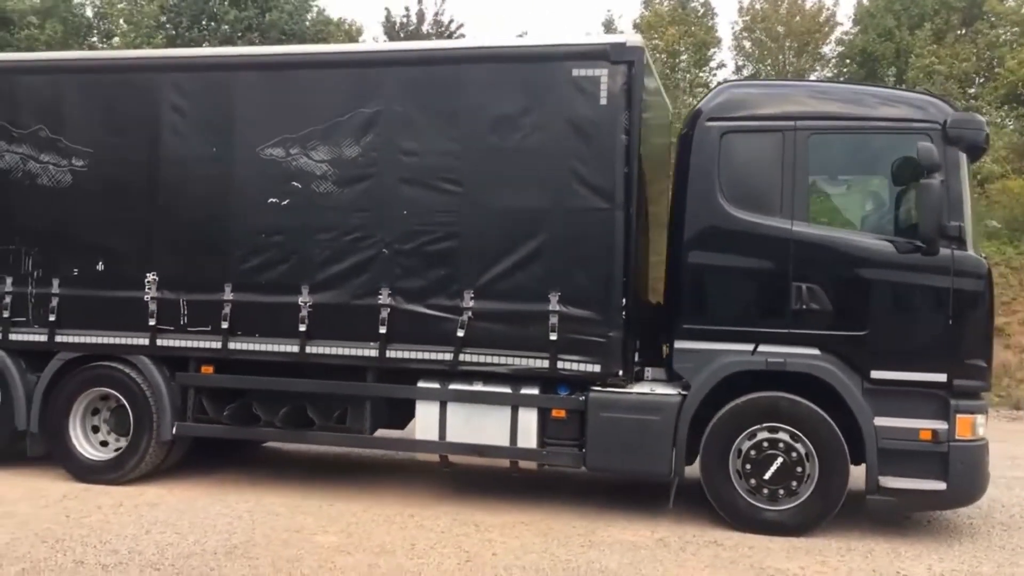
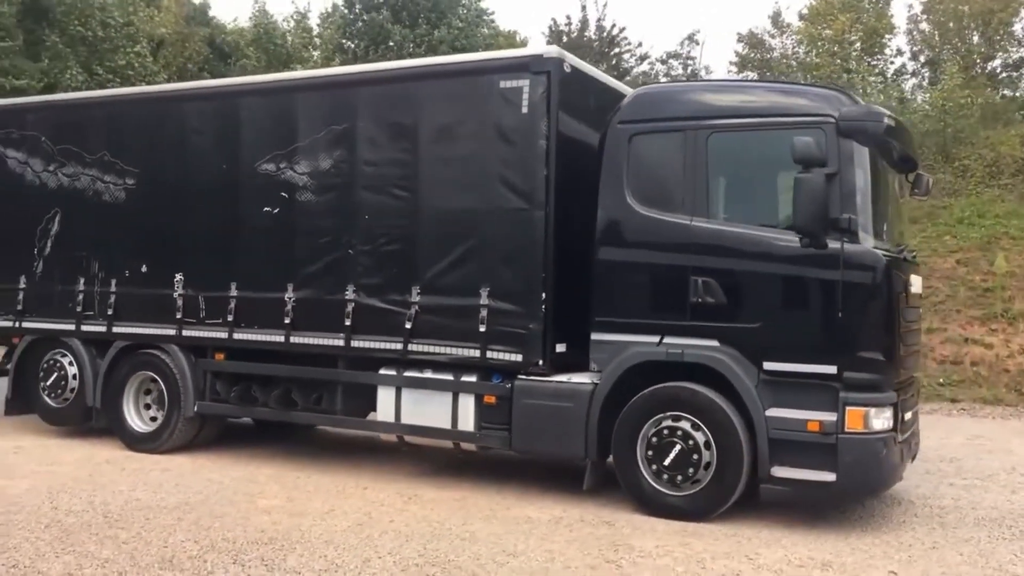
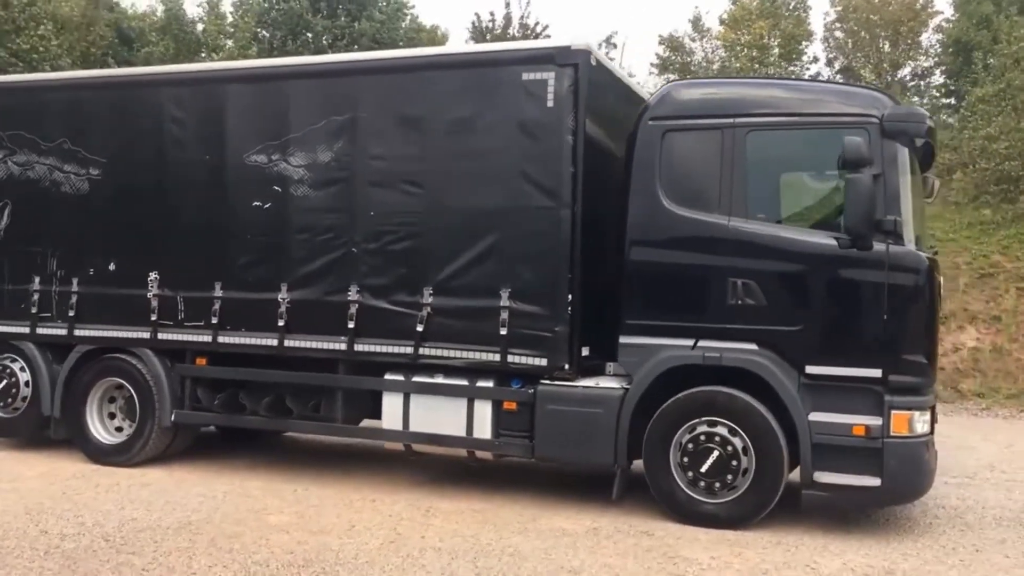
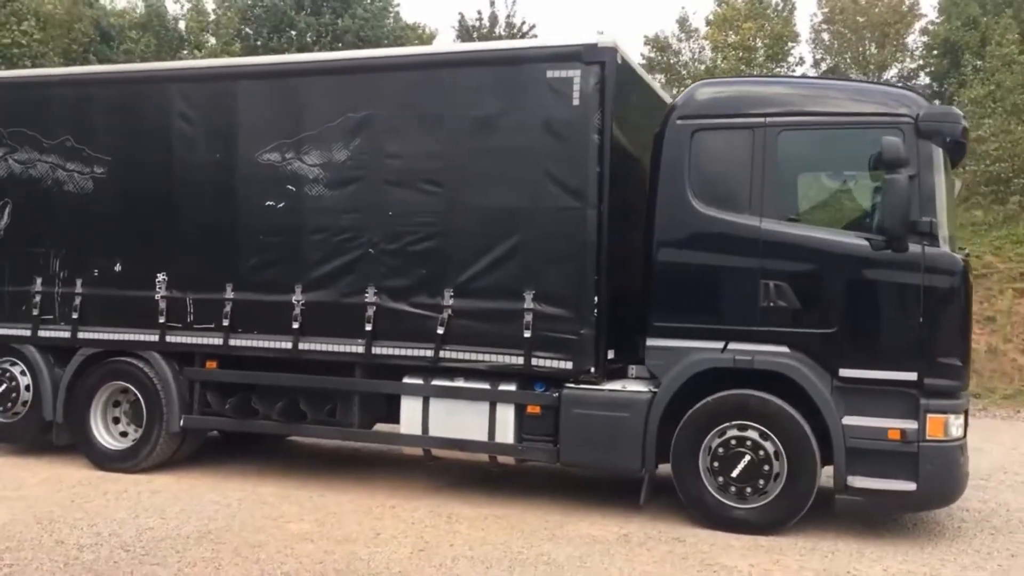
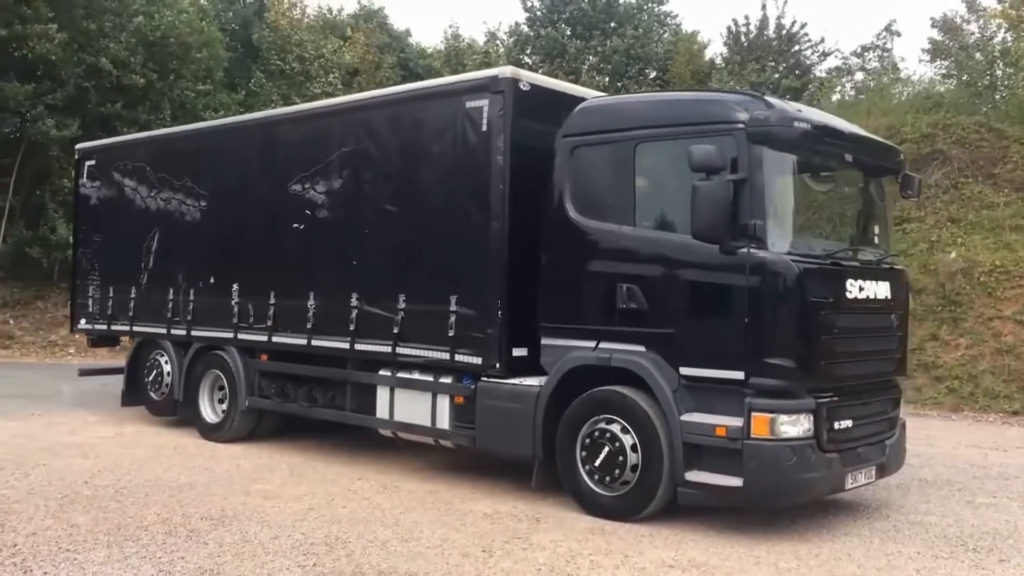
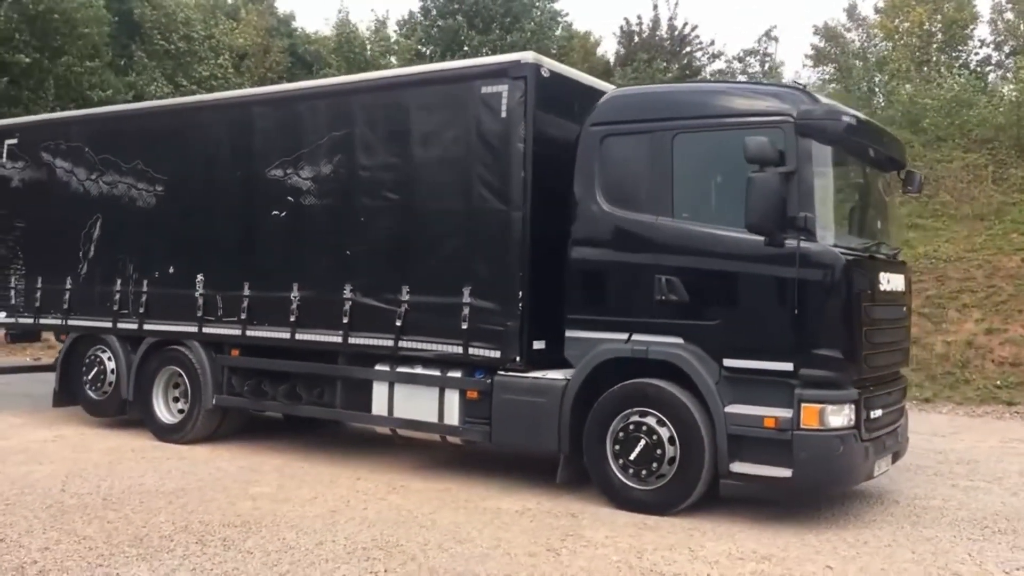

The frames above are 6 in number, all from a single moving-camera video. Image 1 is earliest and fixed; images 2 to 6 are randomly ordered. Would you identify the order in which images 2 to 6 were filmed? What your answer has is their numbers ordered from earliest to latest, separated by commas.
4, 3, 2, 6, 5
